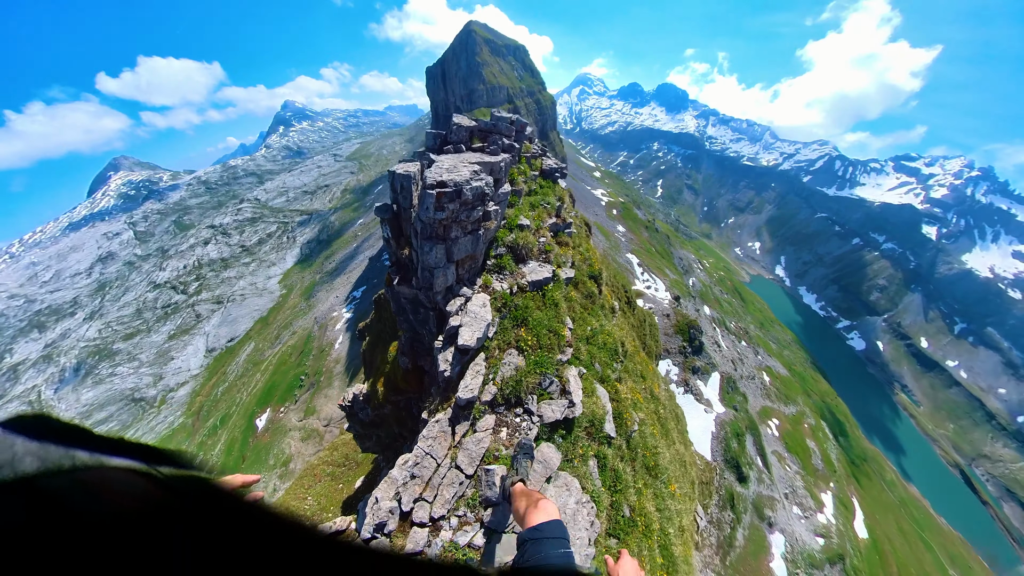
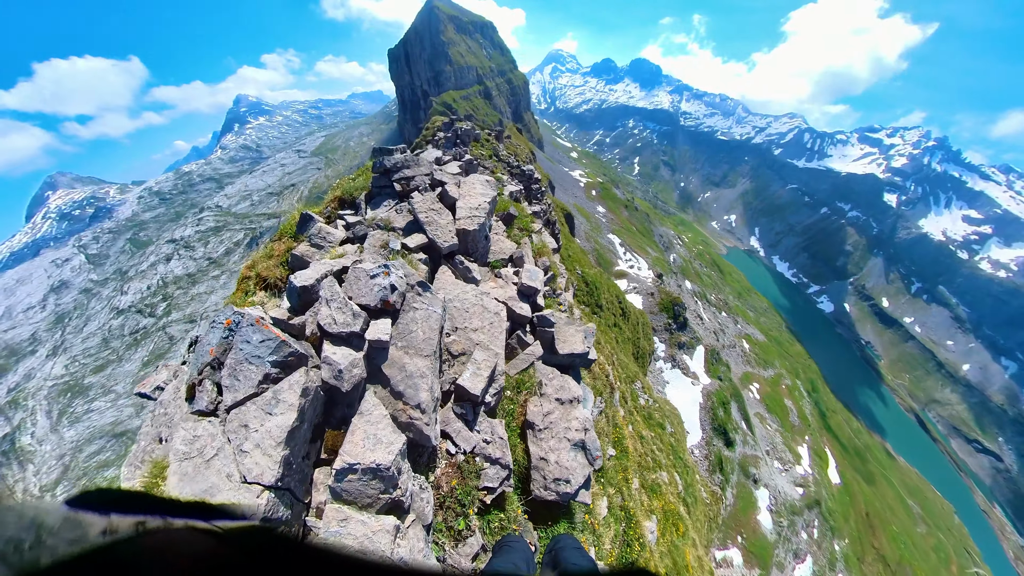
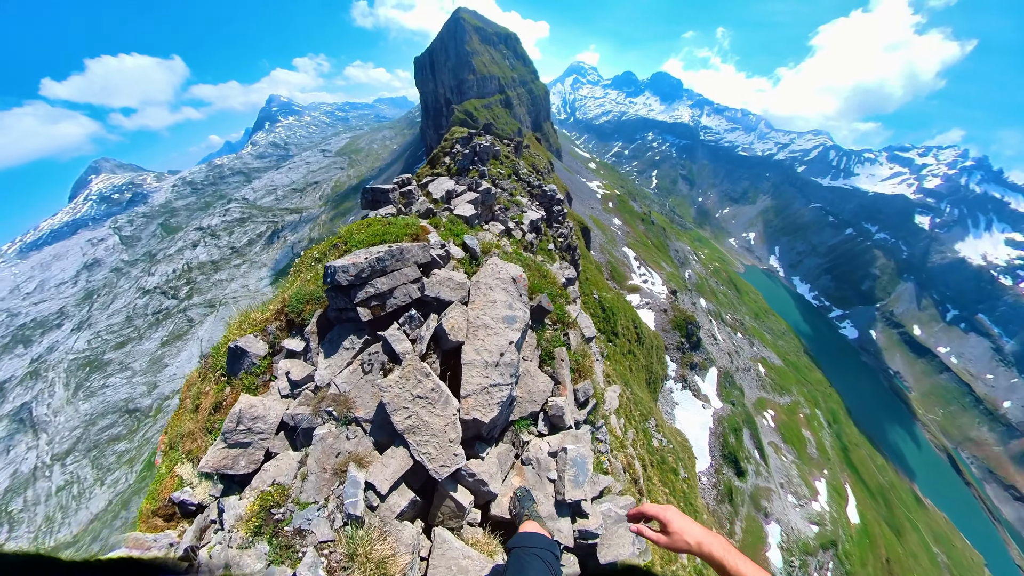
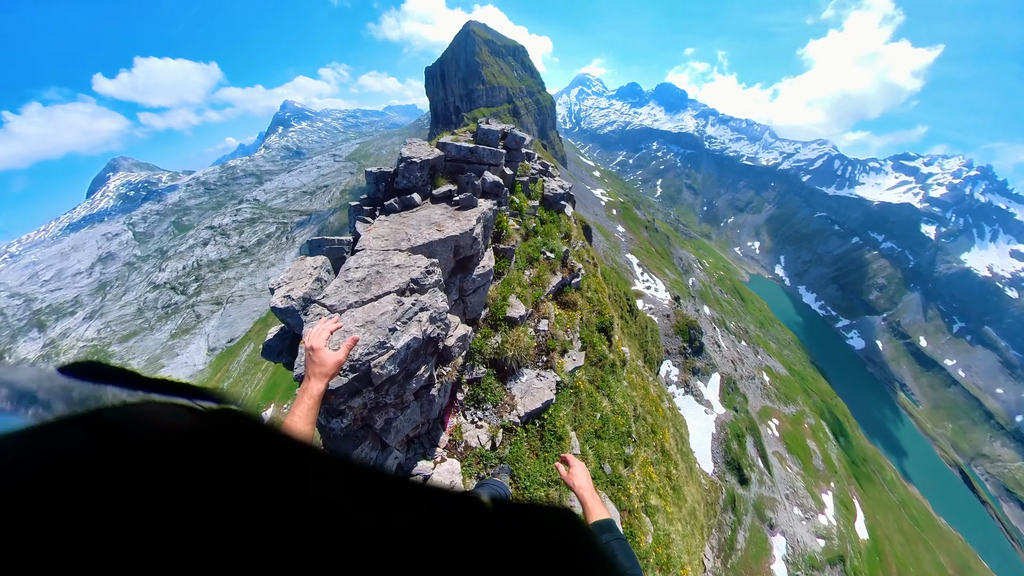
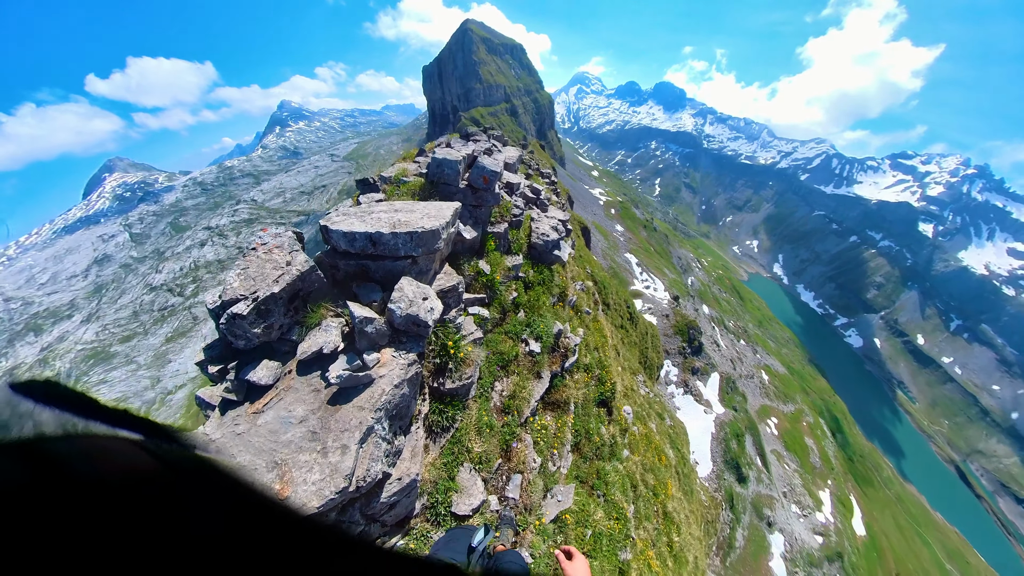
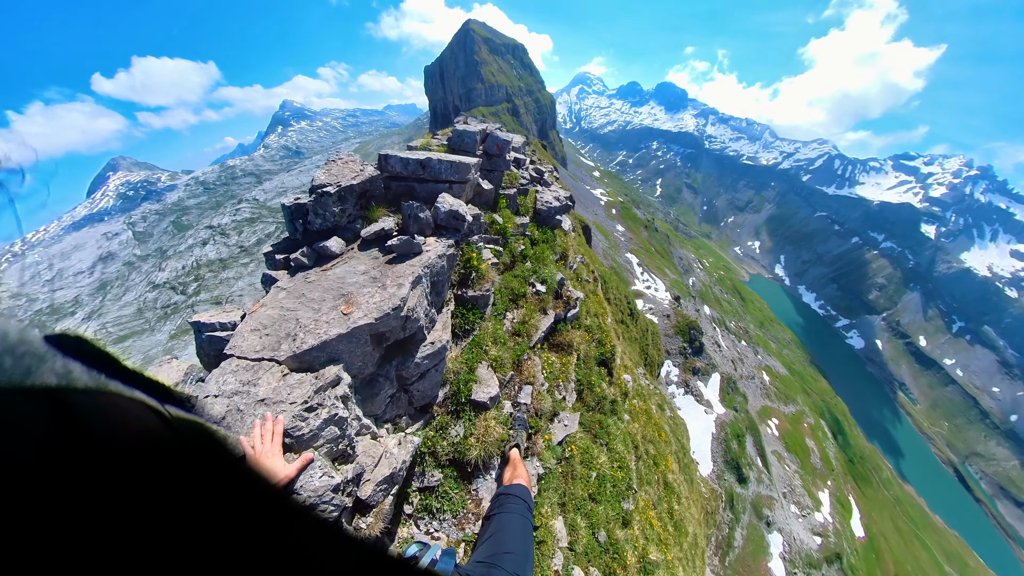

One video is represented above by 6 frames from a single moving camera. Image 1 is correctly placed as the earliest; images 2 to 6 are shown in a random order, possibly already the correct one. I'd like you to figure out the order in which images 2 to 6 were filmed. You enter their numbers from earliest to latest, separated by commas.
4, 6, 5, 2, 3
